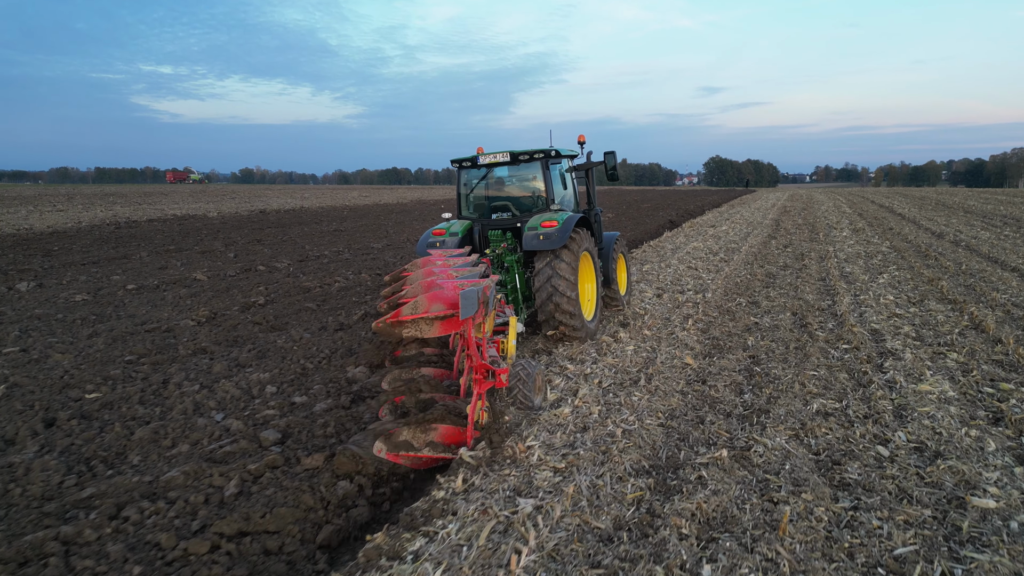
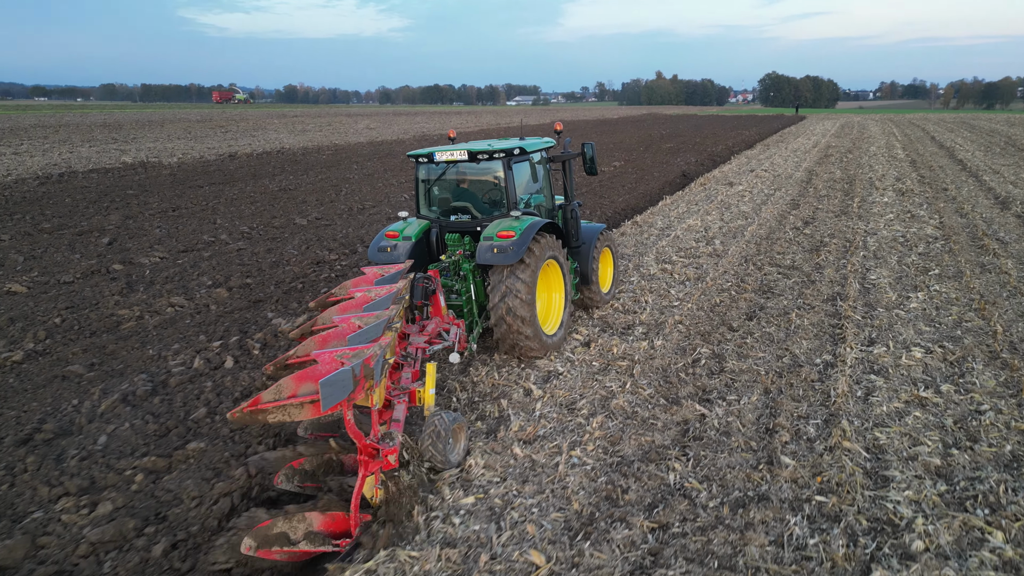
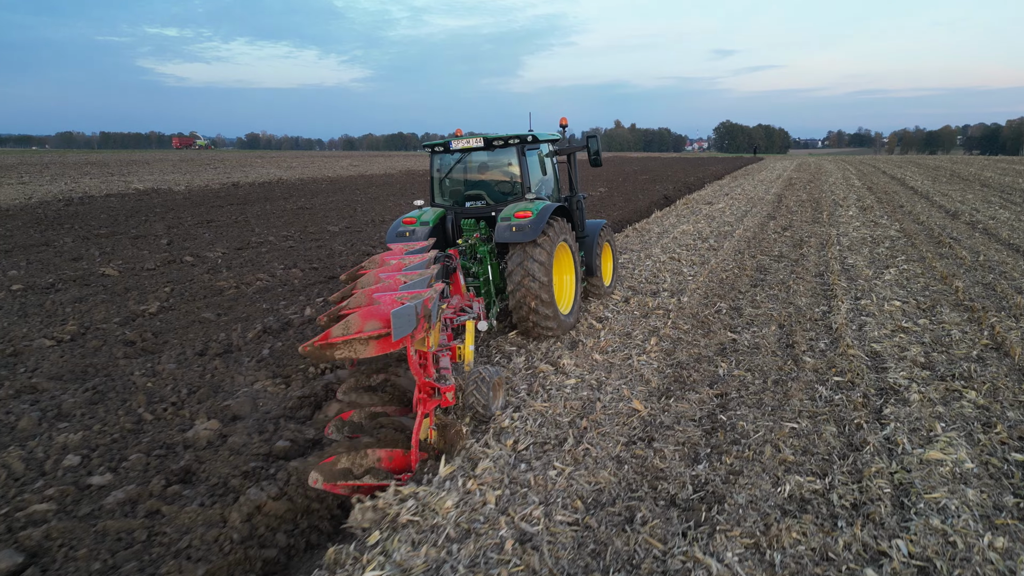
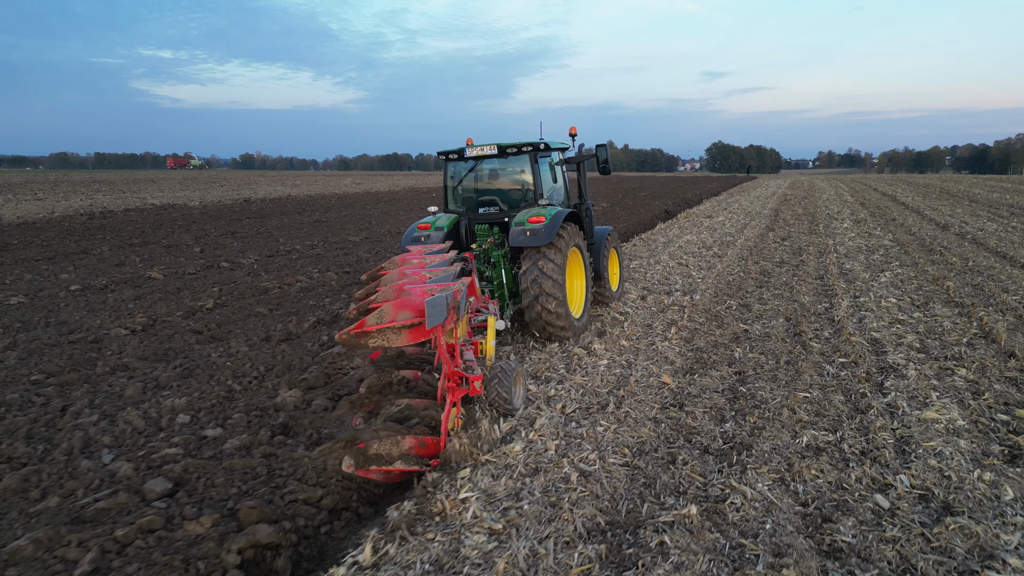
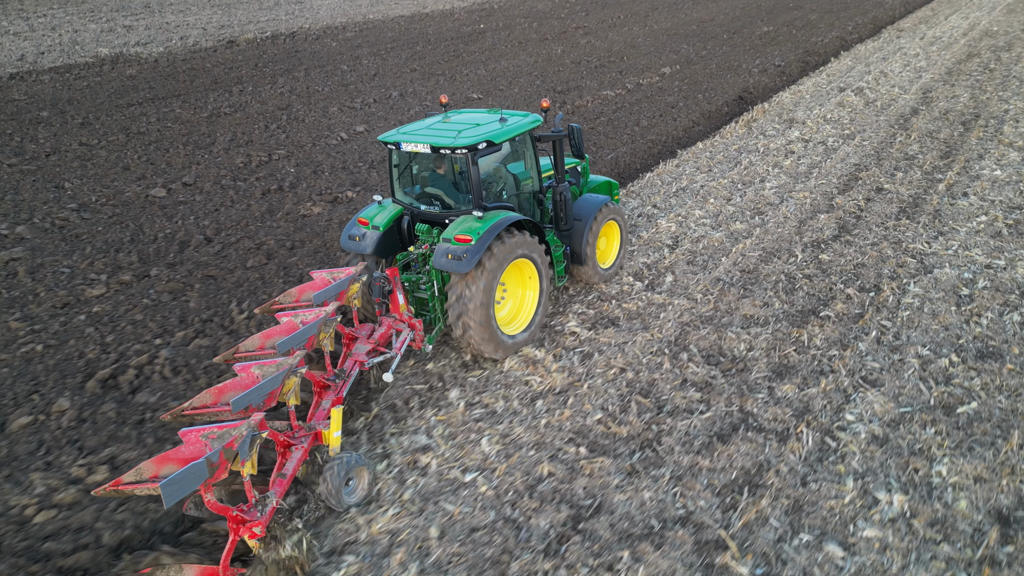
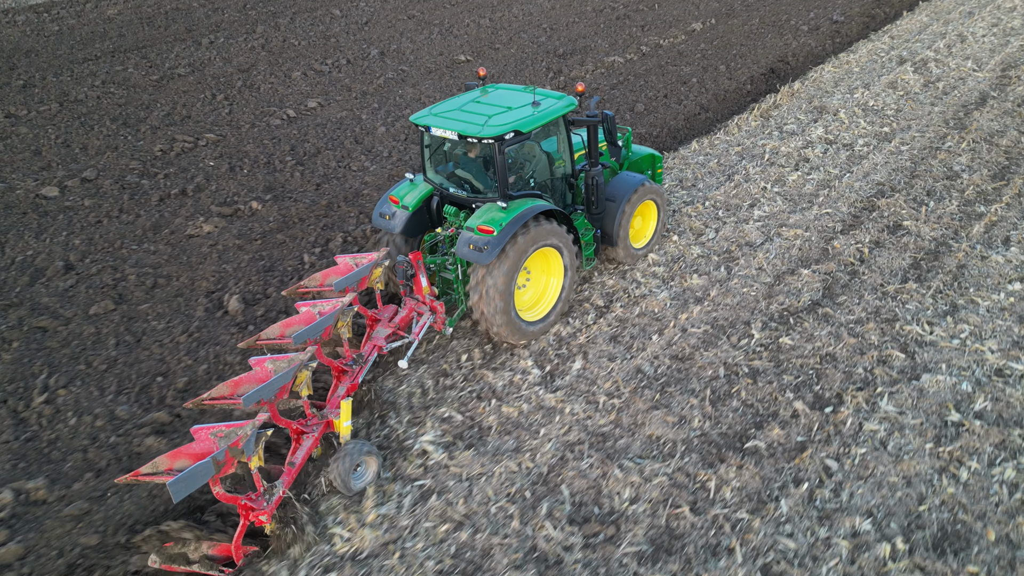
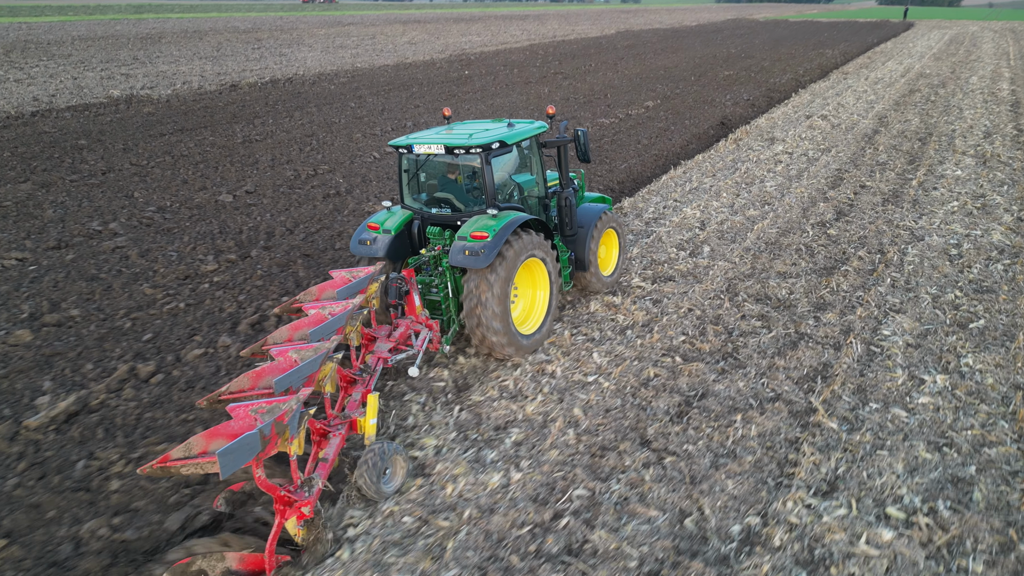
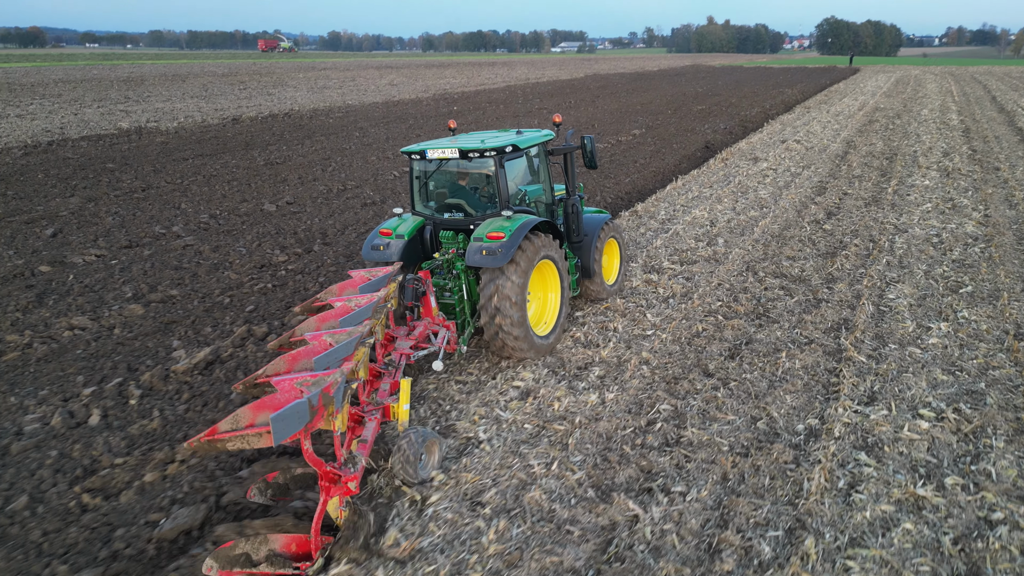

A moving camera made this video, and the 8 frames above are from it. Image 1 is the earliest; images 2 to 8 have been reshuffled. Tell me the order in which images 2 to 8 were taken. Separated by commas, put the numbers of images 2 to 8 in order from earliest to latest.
4, 3, 2, 8, 7, 5, 6
